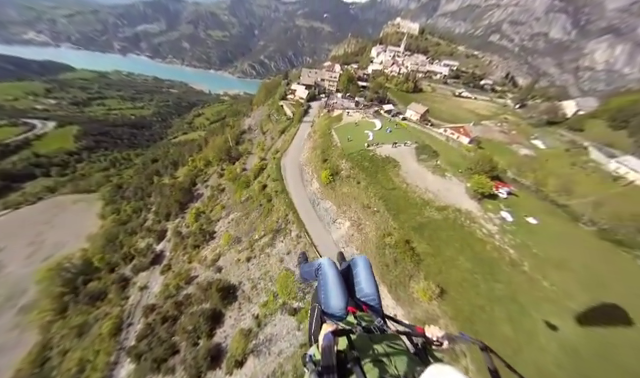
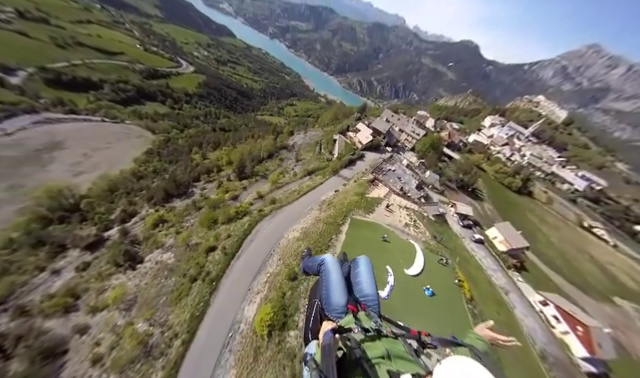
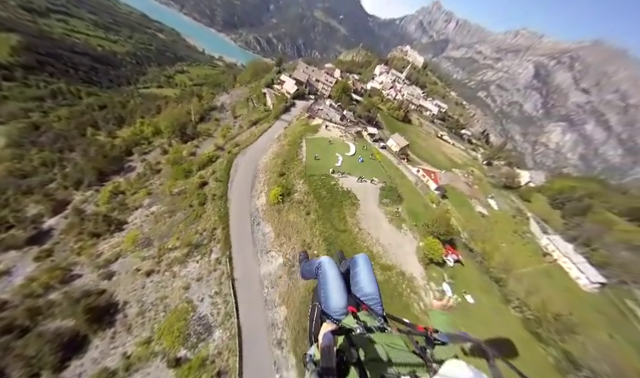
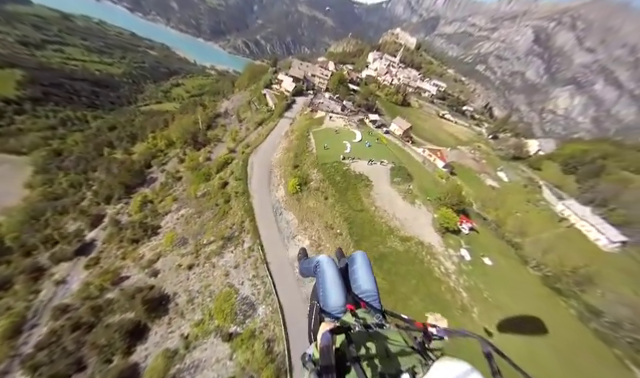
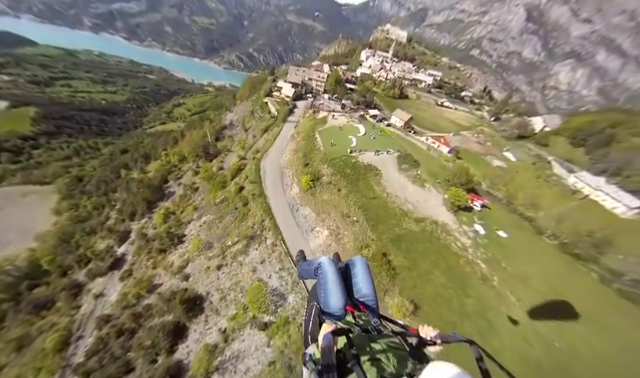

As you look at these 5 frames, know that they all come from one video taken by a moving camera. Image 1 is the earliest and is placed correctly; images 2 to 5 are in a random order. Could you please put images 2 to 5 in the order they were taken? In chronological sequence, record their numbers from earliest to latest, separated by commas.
5, 4, 3, 2
